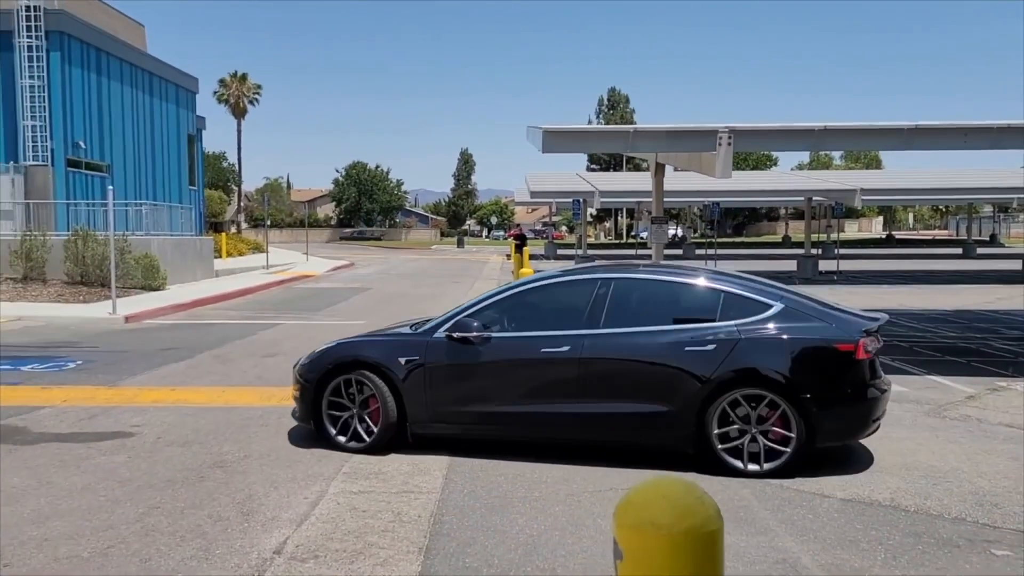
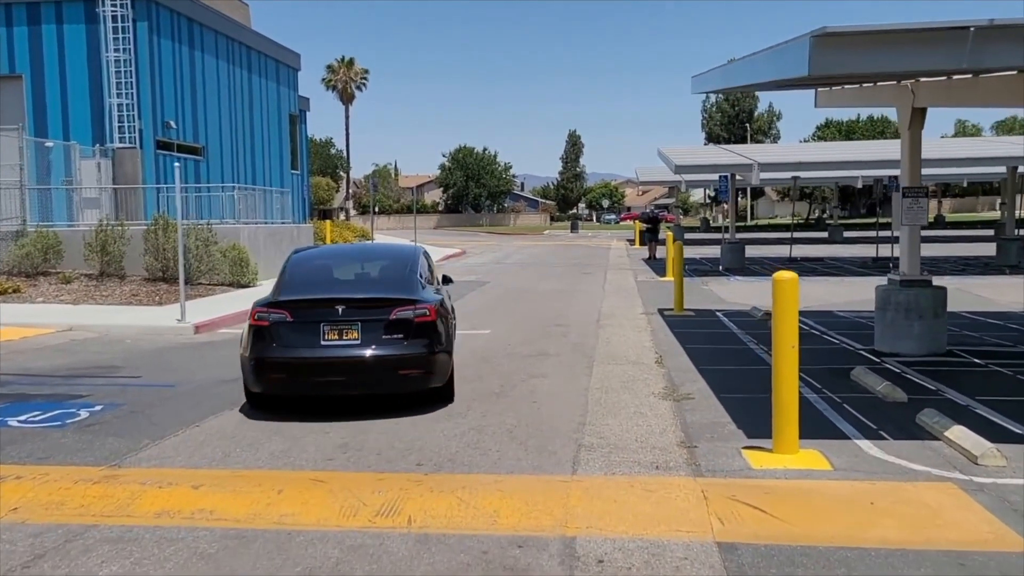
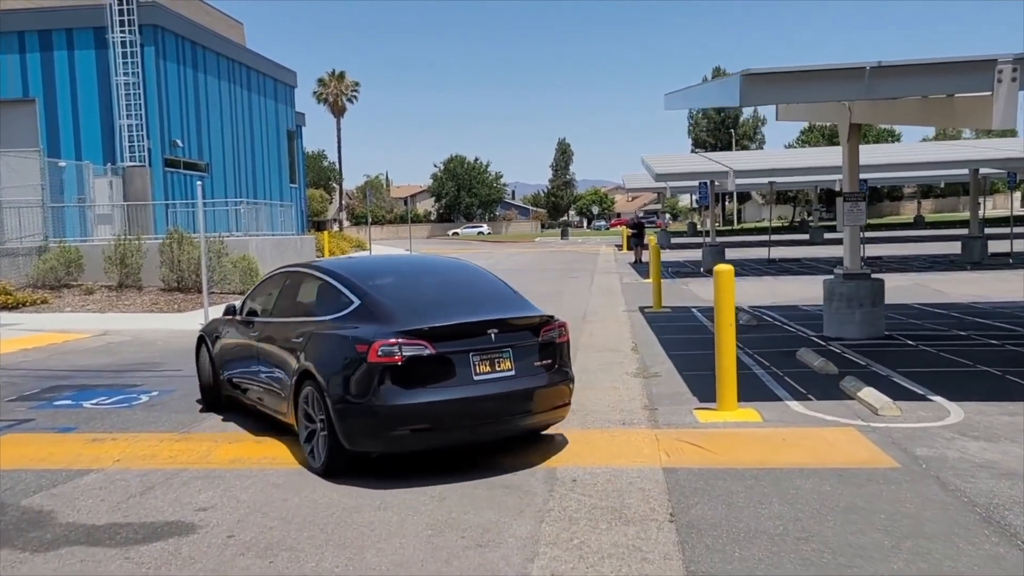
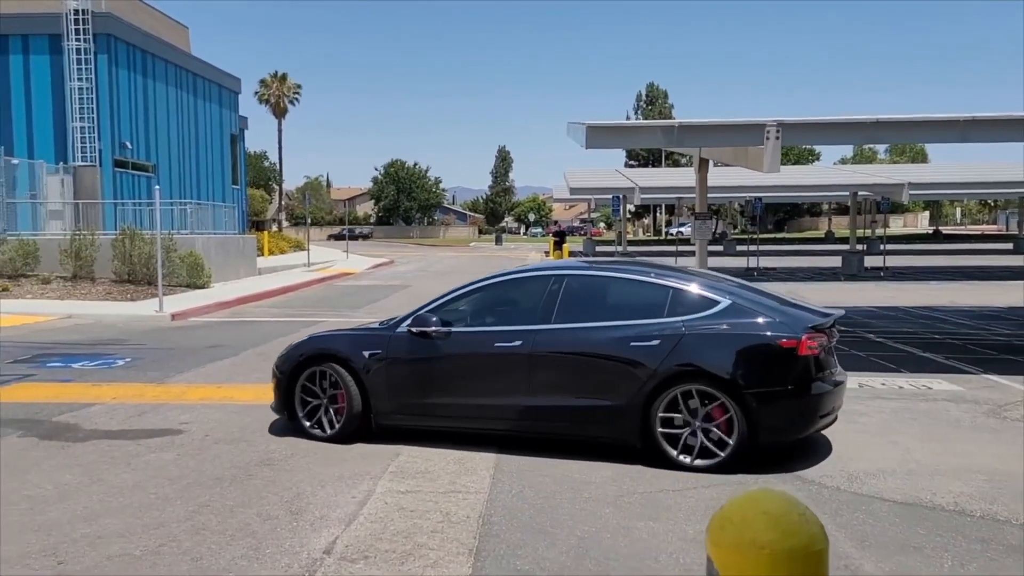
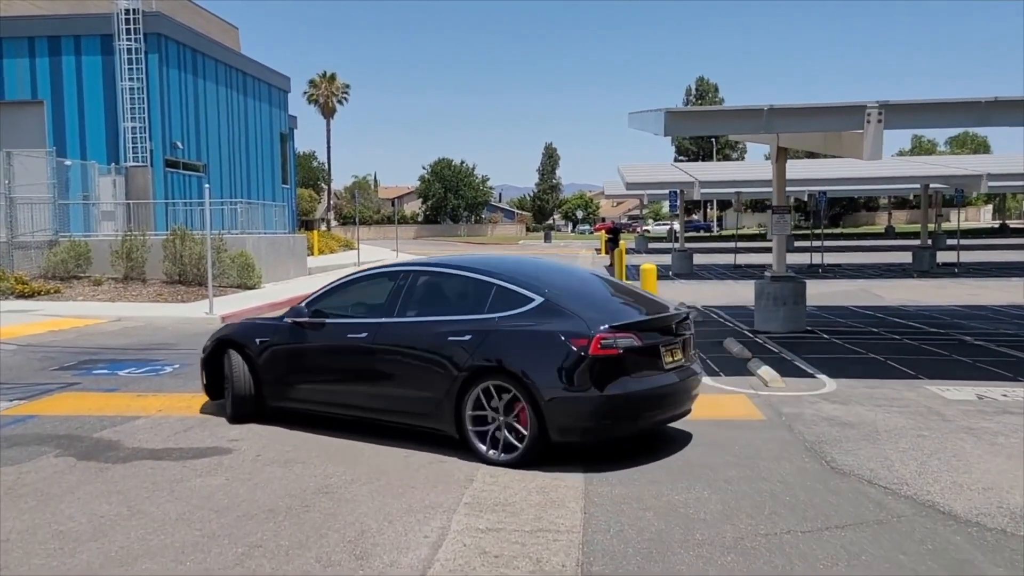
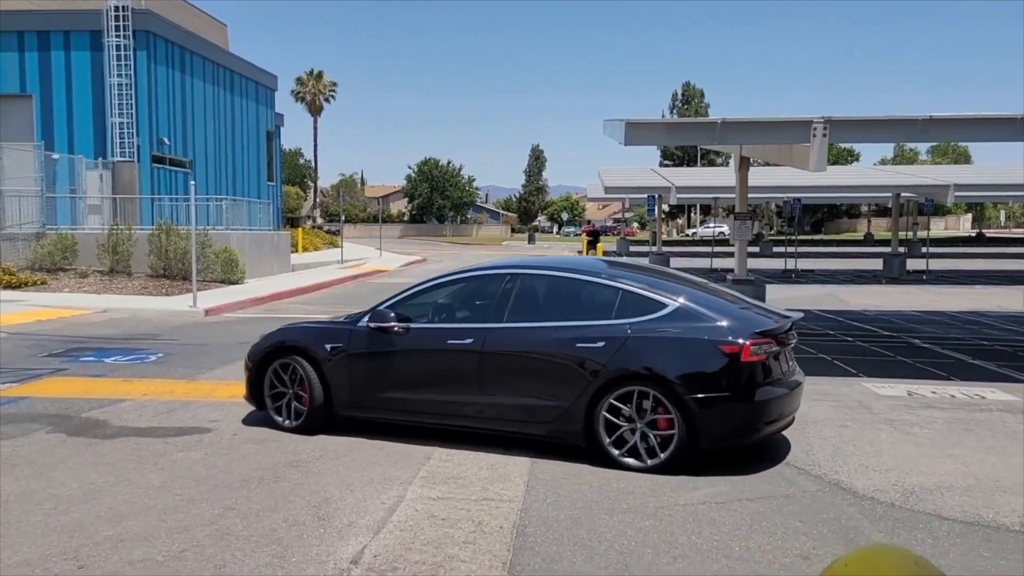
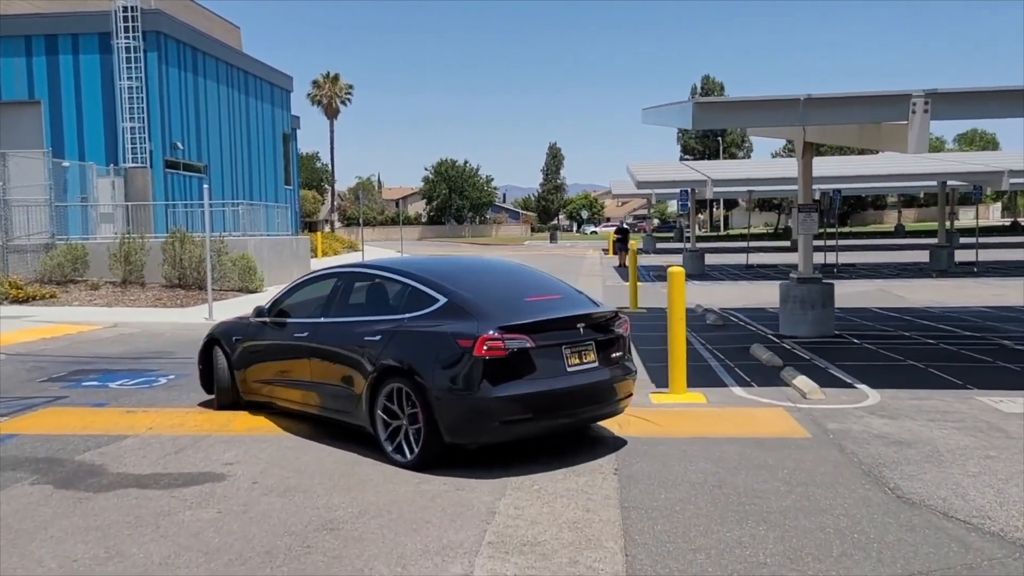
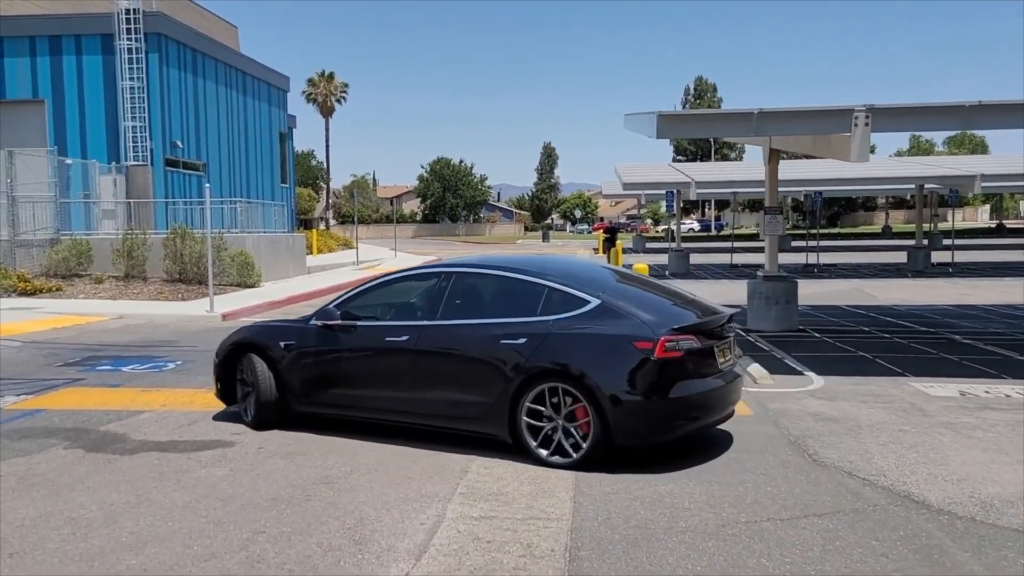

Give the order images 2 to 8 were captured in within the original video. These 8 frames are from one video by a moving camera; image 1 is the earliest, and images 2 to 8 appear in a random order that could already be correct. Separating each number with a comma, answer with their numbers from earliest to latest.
4, 6, 8, 5, 7, 3, 2
